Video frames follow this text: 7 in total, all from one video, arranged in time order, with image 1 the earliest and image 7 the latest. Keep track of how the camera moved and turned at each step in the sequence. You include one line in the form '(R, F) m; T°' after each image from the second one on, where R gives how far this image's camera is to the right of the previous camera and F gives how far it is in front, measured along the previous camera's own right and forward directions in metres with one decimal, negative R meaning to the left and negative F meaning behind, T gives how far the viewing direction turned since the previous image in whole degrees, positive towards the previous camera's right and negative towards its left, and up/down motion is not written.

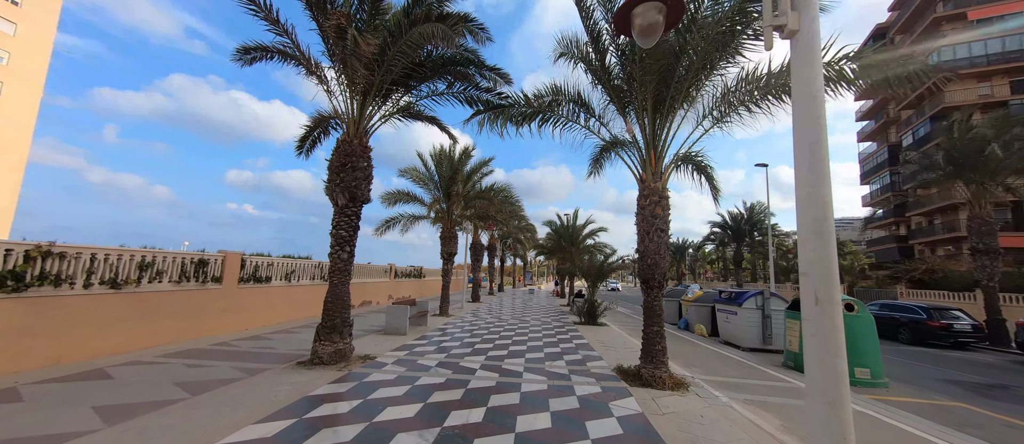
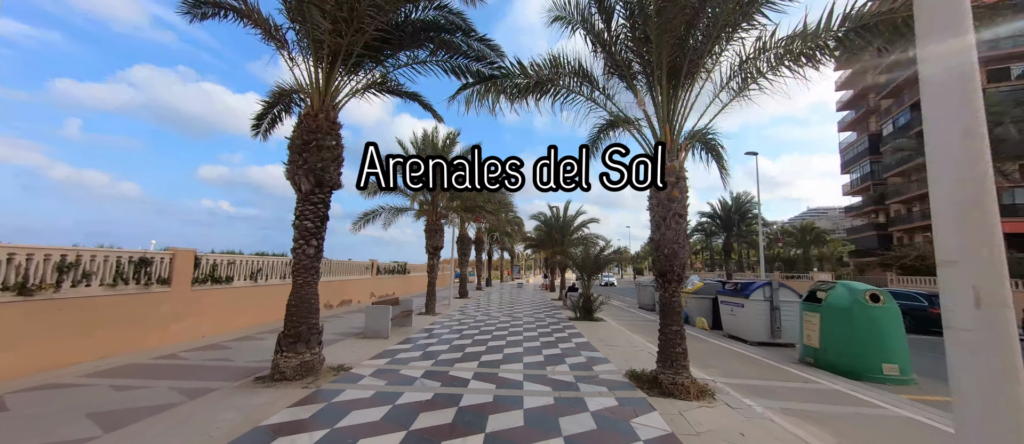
(-0.1, +0.8) m; +2°
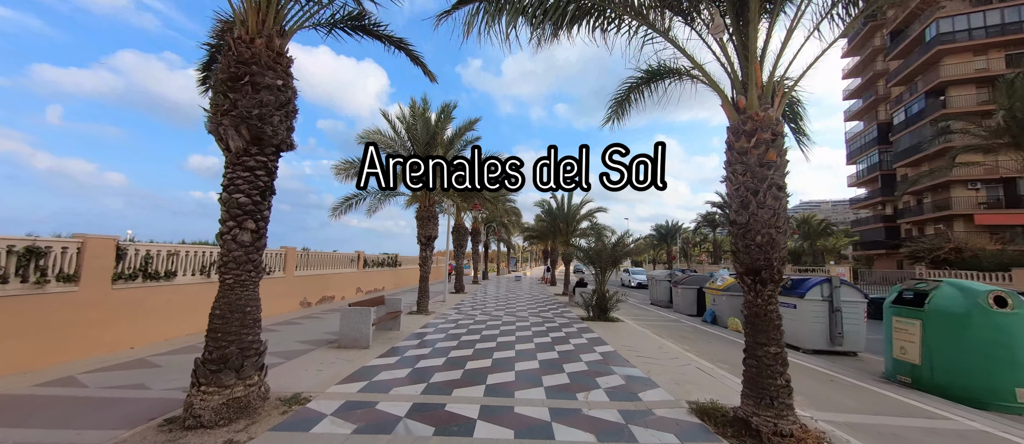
(-0.3, +1.5) m; +1°
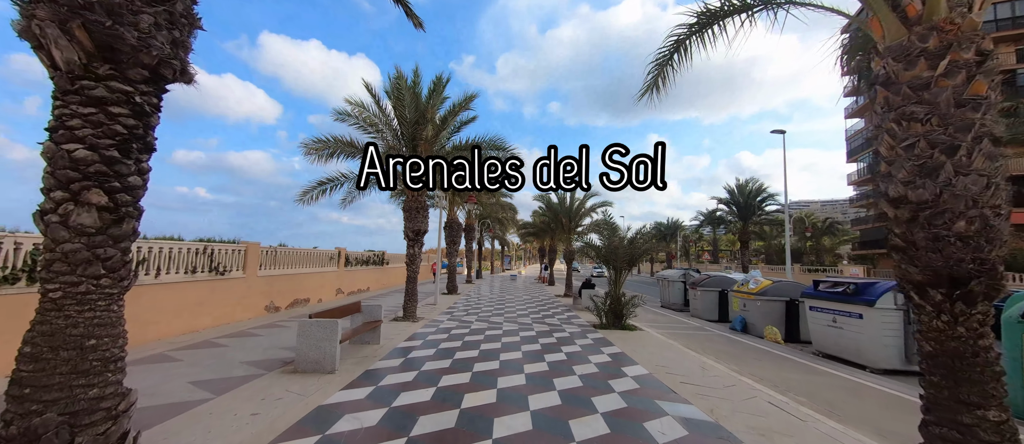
(-0.2, +1.4) m; +1°
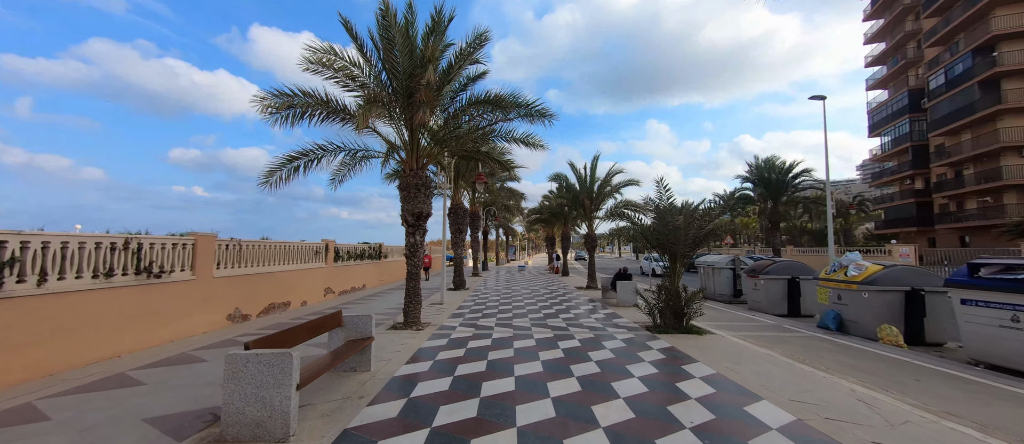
(-0.6, +1.9) m; 0°
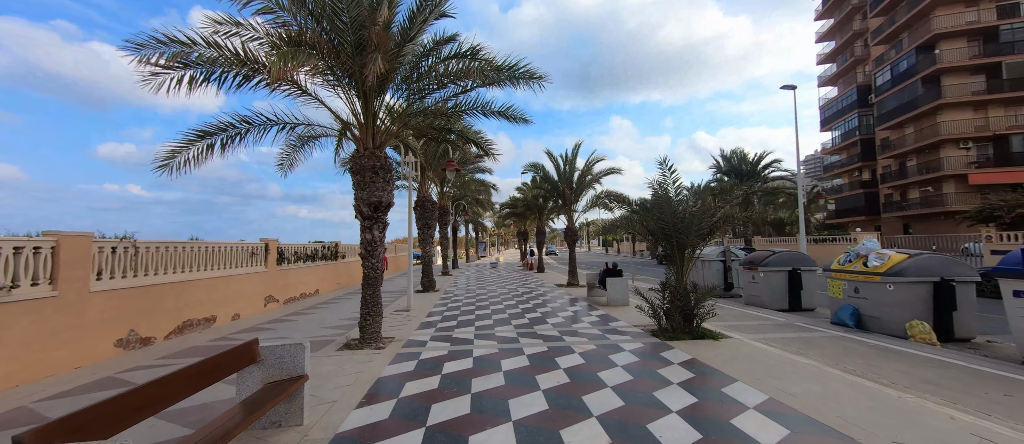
(-0.2, +1.2) m; +5°
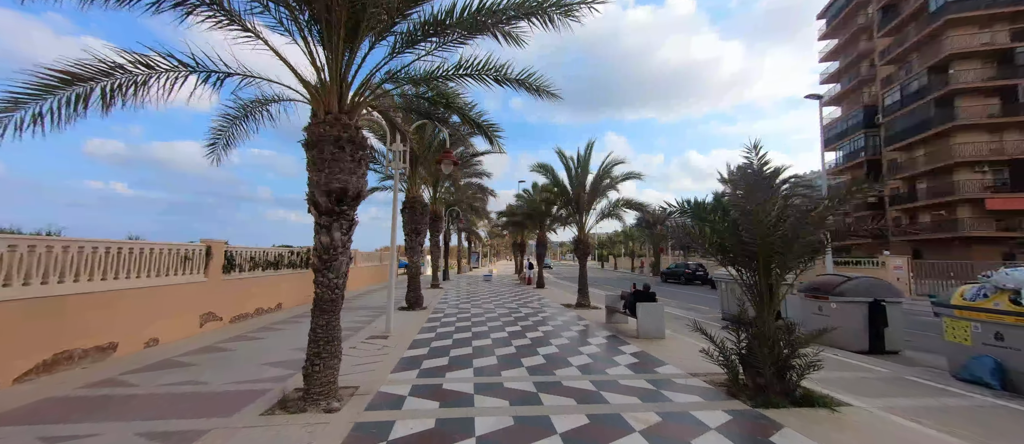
(-0.4, +1.8) m; +1°
